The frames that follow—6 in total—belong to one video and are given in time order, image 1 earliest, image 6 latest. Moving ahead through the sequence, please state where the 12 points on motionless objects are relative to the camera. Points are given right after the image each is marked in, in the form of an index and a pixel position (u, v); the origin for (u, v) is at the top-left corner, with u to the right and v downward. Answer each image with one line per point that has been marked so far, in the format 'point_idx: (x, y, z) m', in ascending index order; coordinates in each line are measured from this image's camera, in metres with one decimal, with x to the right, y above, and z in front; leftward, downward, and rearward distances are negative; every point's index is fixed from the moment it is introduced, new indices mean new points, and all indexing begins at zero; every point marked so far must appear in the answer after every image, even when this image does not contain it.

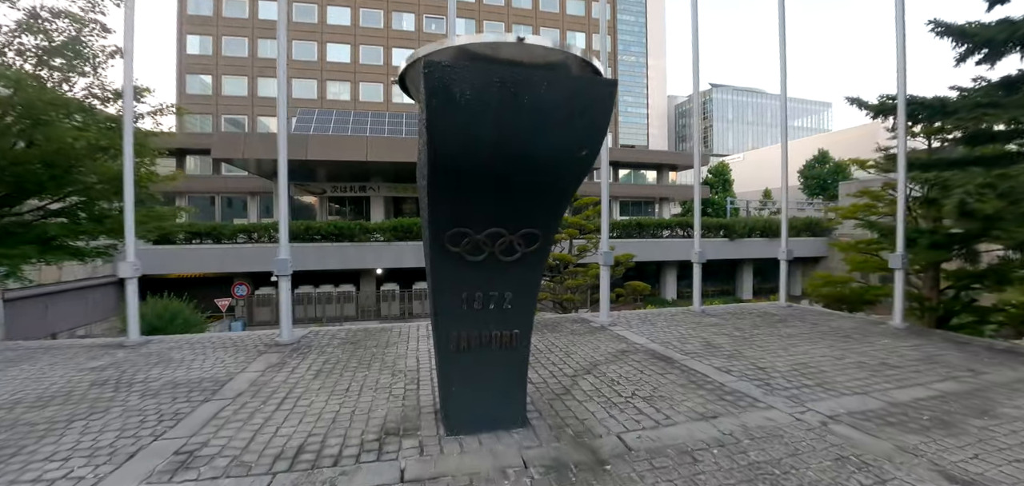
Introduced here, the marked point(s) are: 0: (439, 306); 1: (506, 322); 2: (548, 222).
0: (-0.6, -0.5, +3.5) m
1: (0.0, -0.7, +3.7) m
2: (+0.3, +0.1, +3.4) m
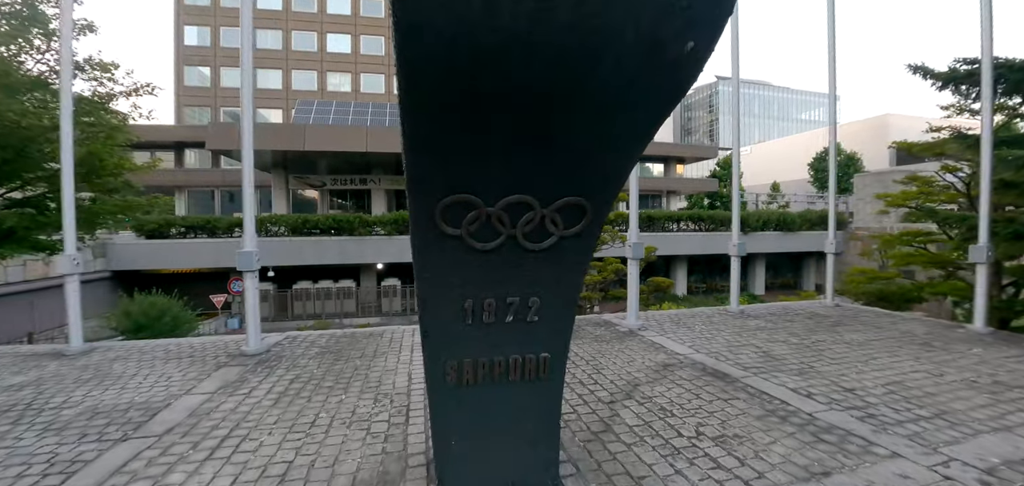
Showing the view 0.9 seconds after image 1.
0: (-0.4, -0.4, +2.3) m
1: (+0.1, -0.6, +2.5) m
2: (+0.4, +0.3, +2.1) m
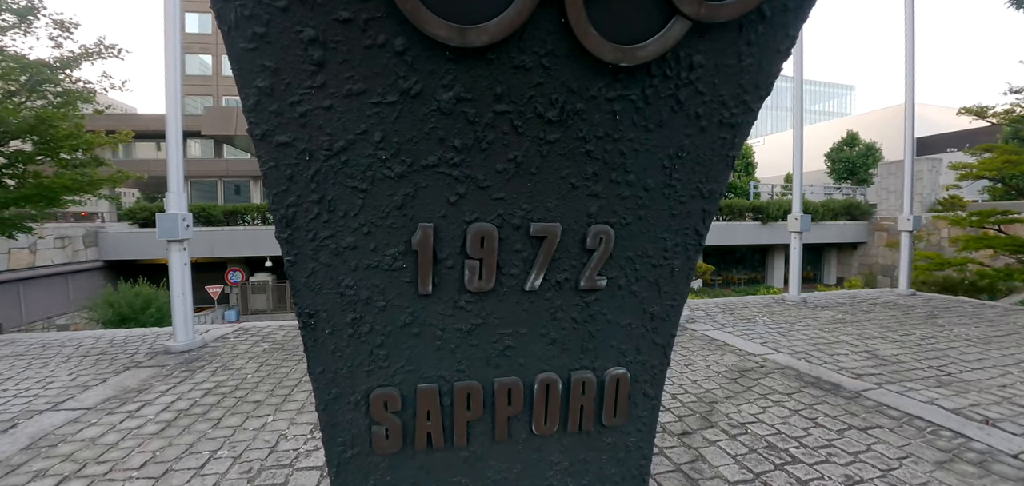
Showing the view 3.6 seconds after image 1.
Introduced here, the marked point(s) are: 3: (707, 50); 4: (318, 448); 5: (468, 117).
0: (-0.4, -0.1, +0.8) m
1: (+0.2, -0.2, +1.0) m
2: (+0.5, +0.6, +0.6) m
3: (+0.4, +0.3, +0.8) m
4: (-1.1, -1.2, +2.4) m
5: (-0.1, +0.2, +0.7) m
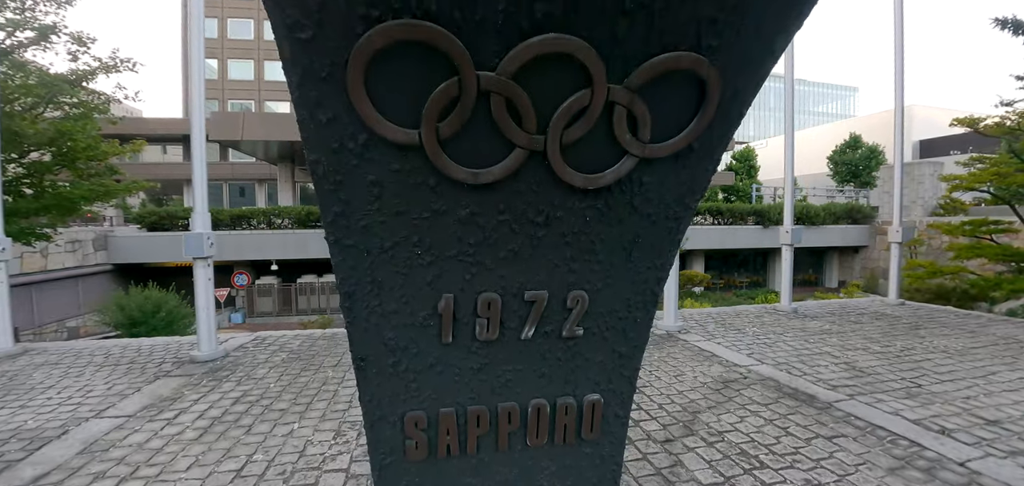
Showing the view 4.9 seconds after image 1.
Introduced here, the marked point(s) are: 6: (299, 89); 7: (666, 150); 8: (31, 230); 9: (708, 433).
0: (-0.4, -0.2, +1.1) m
1: (+0.2, -0.4, +1.3) m
2: (+0.5, +0.4, +0.9) m
3: (+0.4, +0.2, +1.1) m
4: (-1.1, -1.3, +2.8) m
5: (-0.1, 0.0, +1.1) m
6: (-0.4, +0.3, +0.8) m
7: (+0.4, +0.2, +1.0) m
8: (-9.3, +0.3, +8.3) m
9: (+1.4, -1.3, +3.0) m
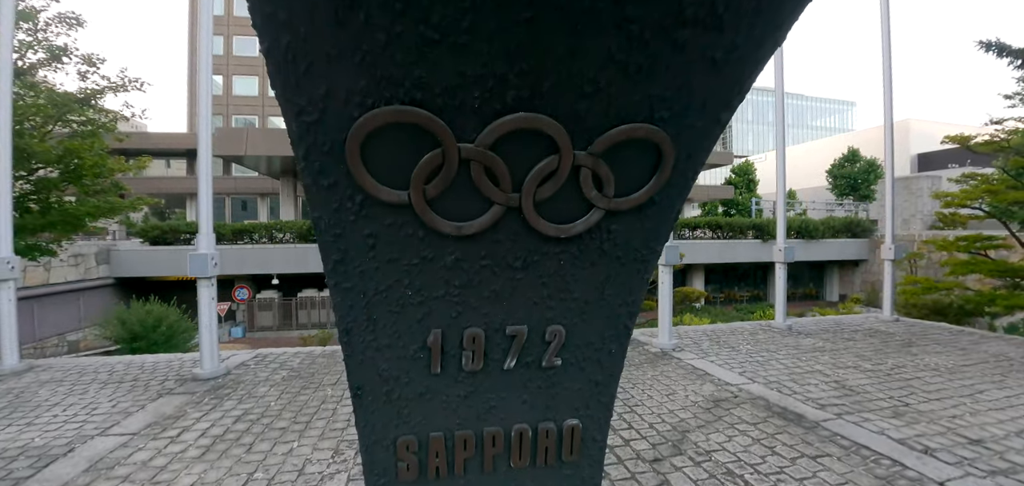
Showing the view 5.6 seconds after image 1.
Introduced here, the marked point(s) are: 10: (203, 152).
0: (-0.4, -0.3, +1.3) m
1: (+0.1, -0.5, +1.4) m
2: (+0.4, +0.3, +1.1) m
3: (+0.3, +0.1, +1.2) m
4: (-1.1, -1.5, +2.8) m
5: (-0.1, -0.1, +1.2) m
6: (-0.5, +0.2, +1.0) m
7: (+0.3, +0.1, +1.2) m
8: (-9.3, -0.1, +8.5) m
9: (+1.3, -1.5, +3.1) m
10: (-3.7, +1.1, +5.1) m
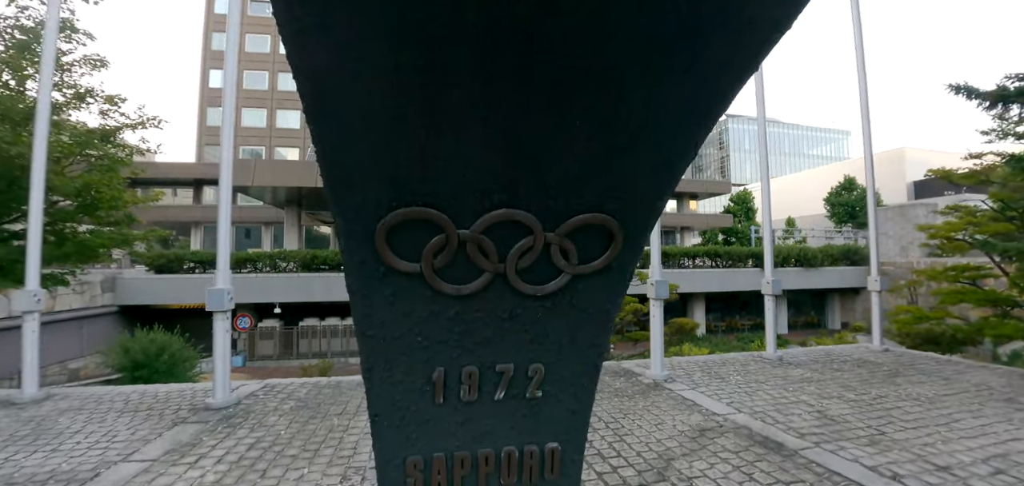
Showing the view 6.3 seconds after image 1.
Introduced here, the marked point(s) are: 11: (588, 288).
0: (-0.5, -0.5, +1.6) m
1: (+0.1, -0.7, +1.7) m
2: (+0.4, +0.1, +1.4) m
3: (+0.3, -0.1, +1.5) m
4: (-1.2, -1.8, +3.1) m
5: (-0.2, -0.3, +1.5) m
6: (-0.5, 0.0, +1.3) m
7: (+0.3, -0.1, +1.5) m
8: (-9.3, -0.7, +8.8) m
9: (+1.3, -1.8, +3.3) m
10: (-3.7, +0.6, +5.5) m
11: (+0.3, -0.2, +1.6) m
